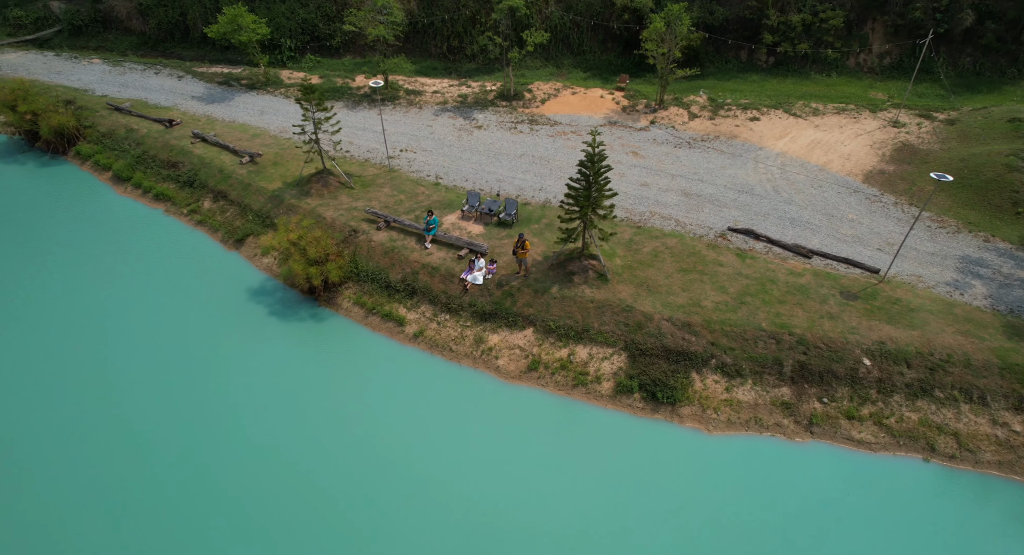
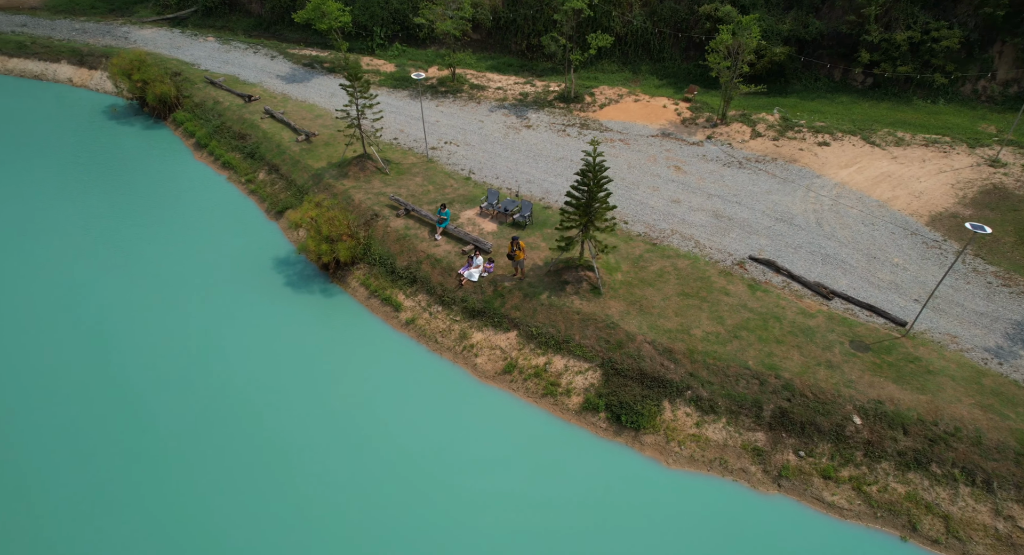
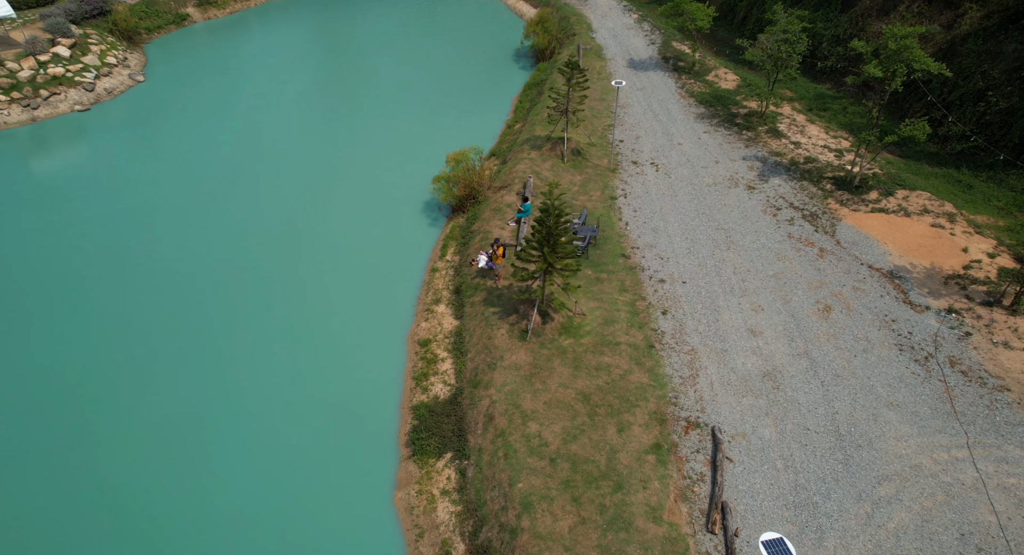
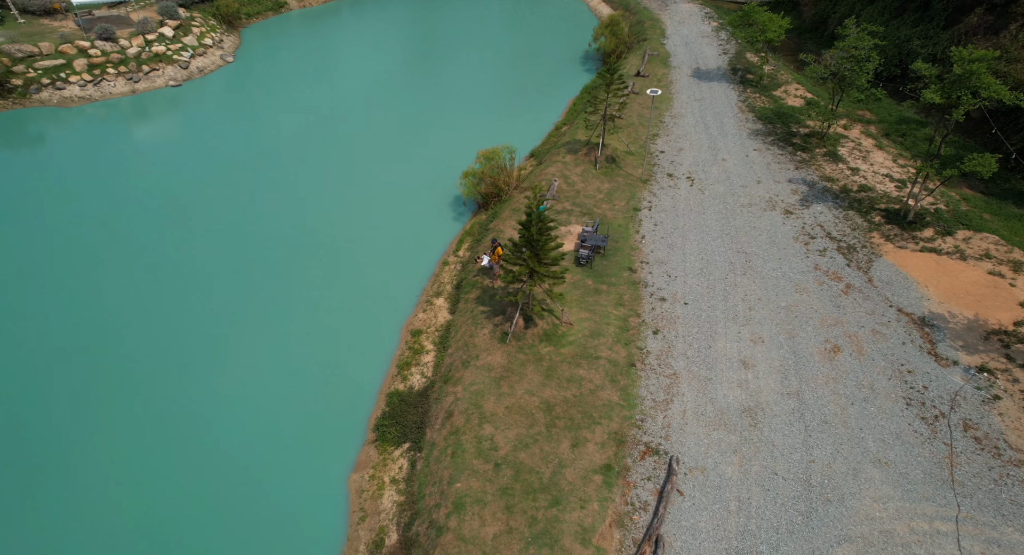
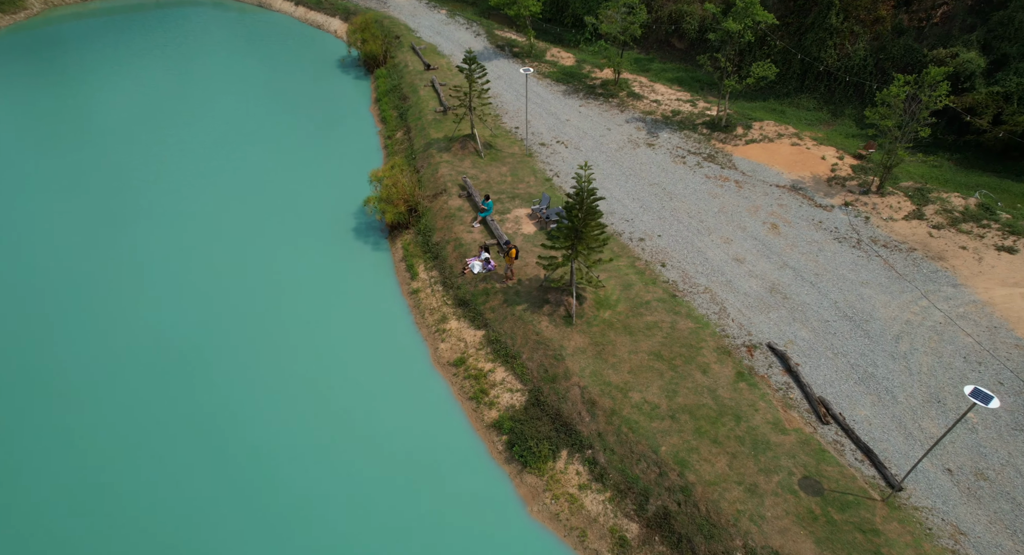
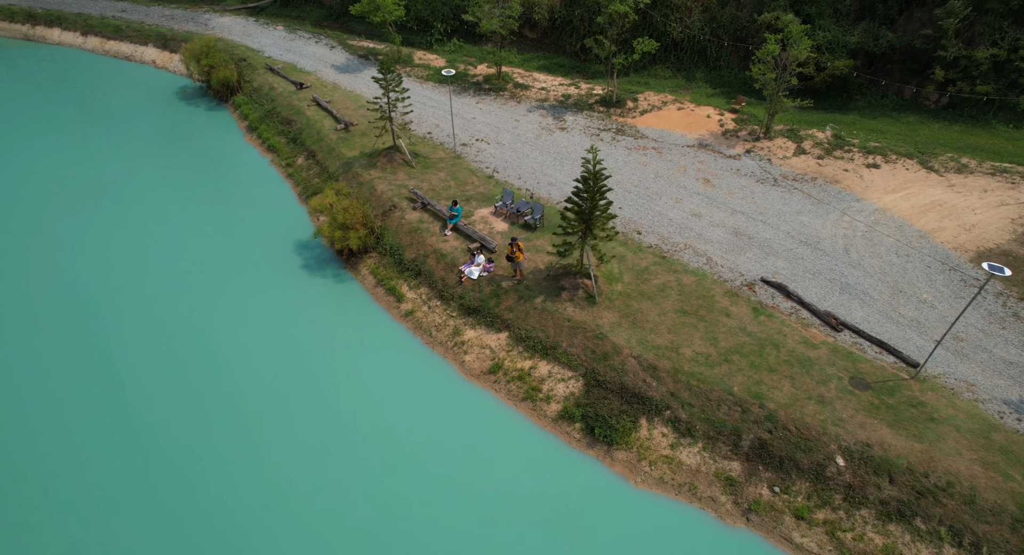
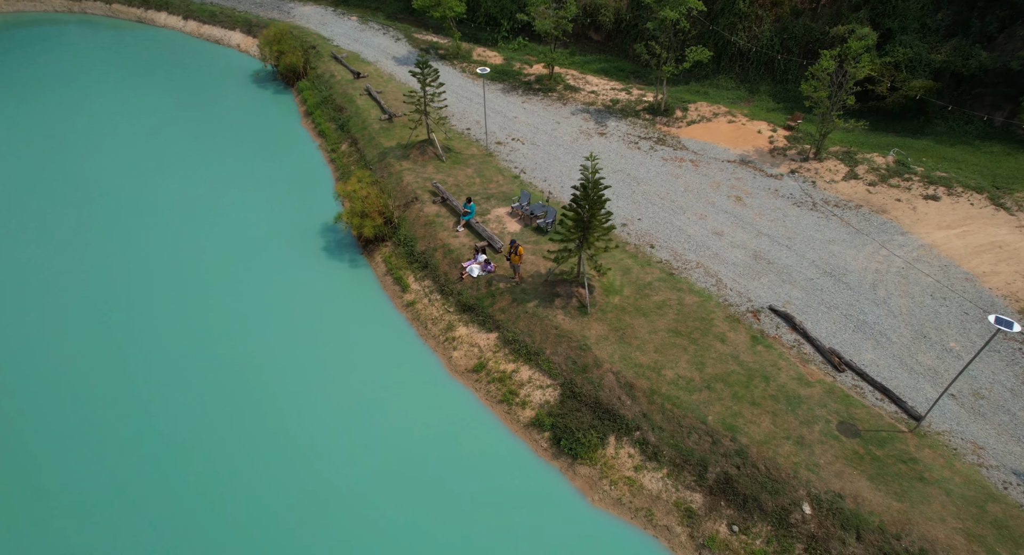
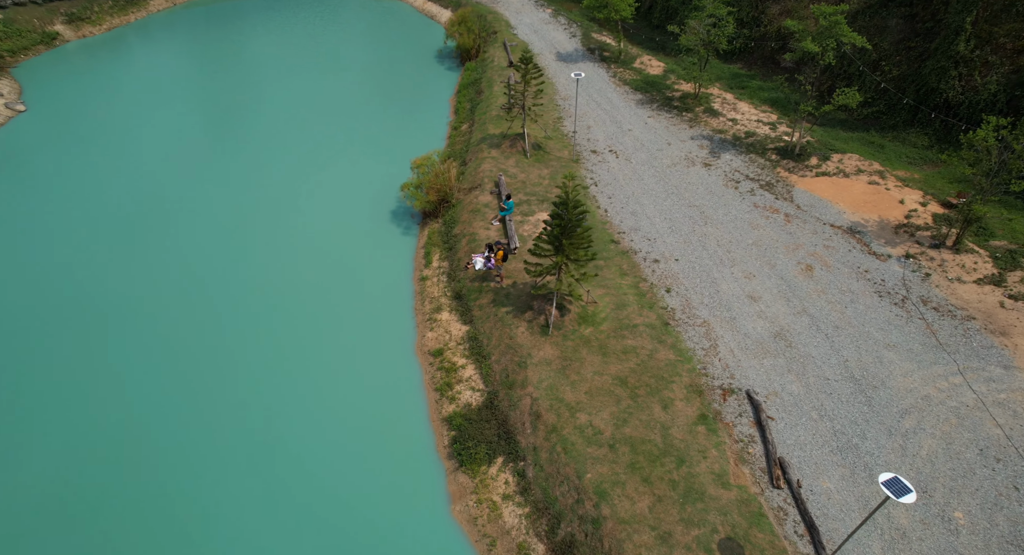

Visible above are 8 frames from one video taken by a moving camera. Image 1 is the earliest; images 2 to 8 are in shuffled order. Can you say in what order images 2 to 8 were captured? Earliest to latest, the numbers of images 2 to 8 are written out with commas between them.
2, 6, 7, 5, 8, 3, 4
